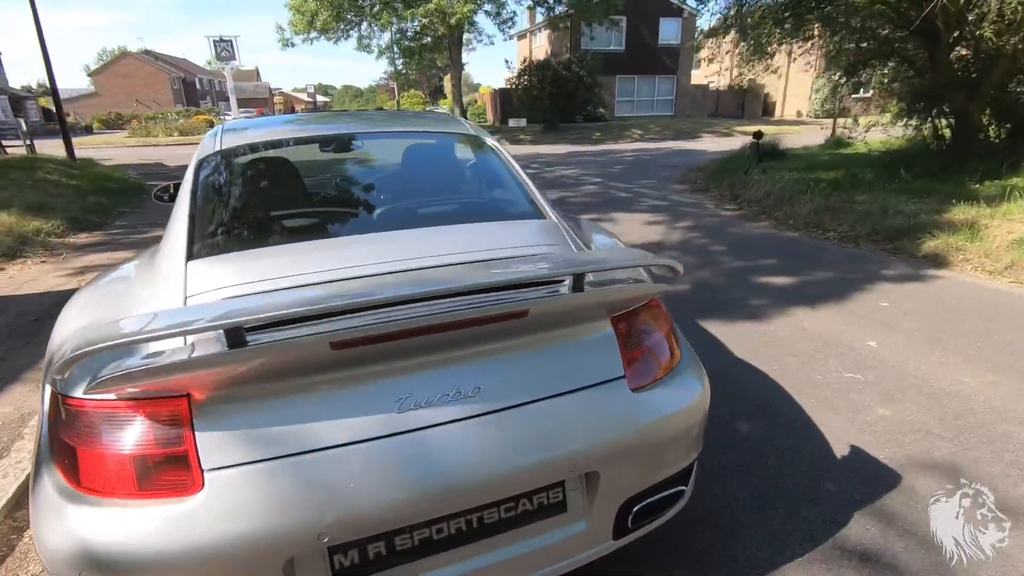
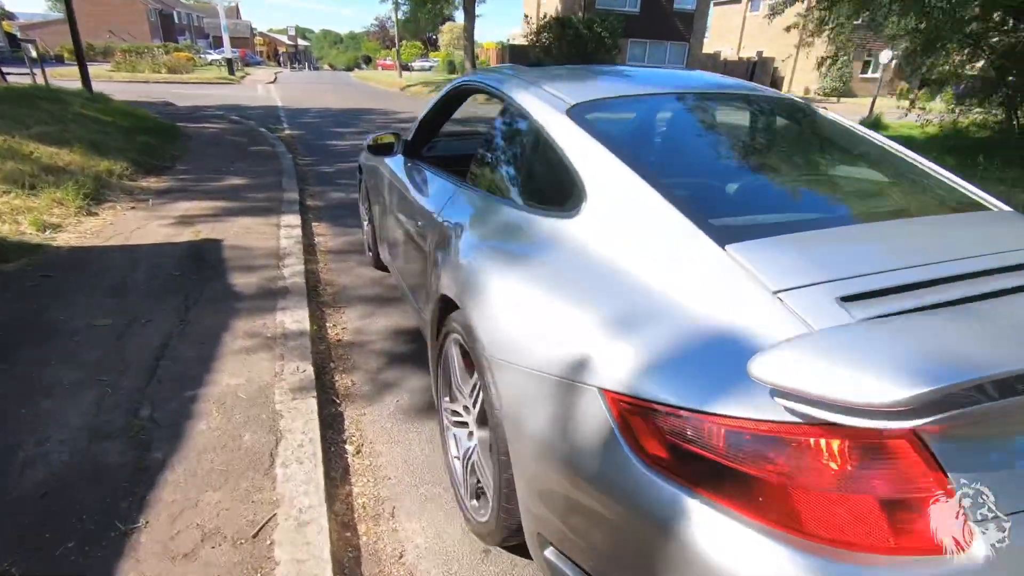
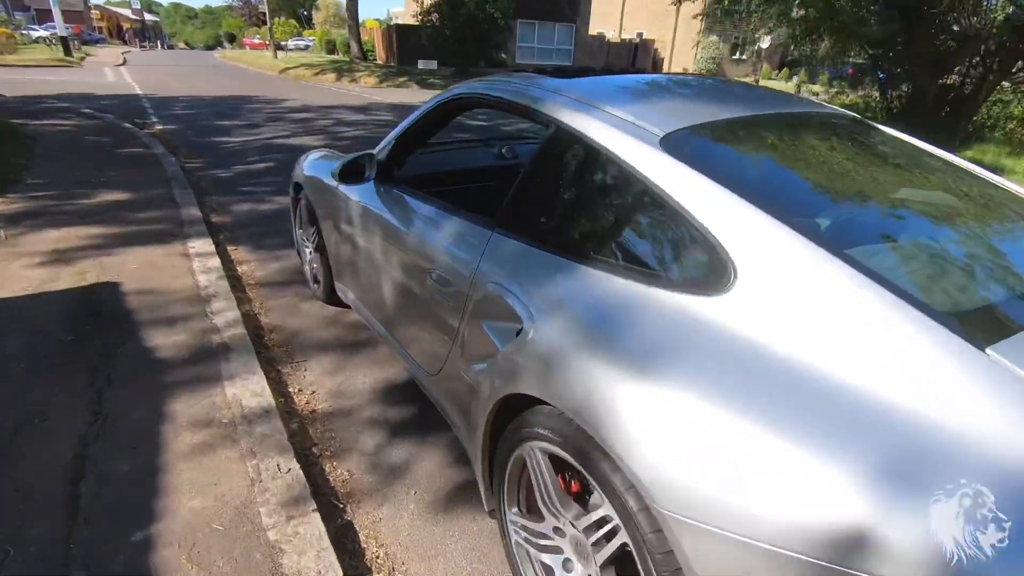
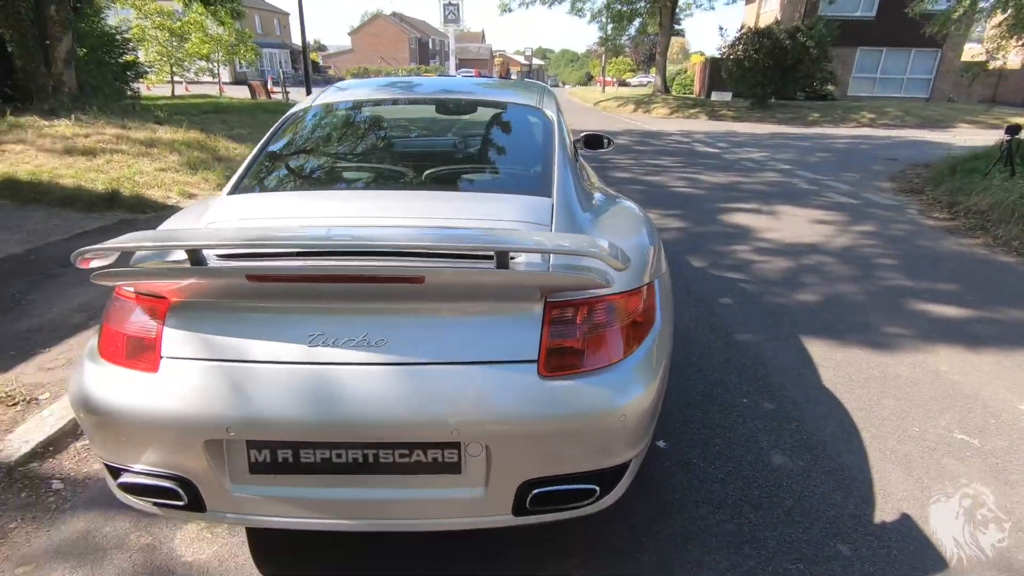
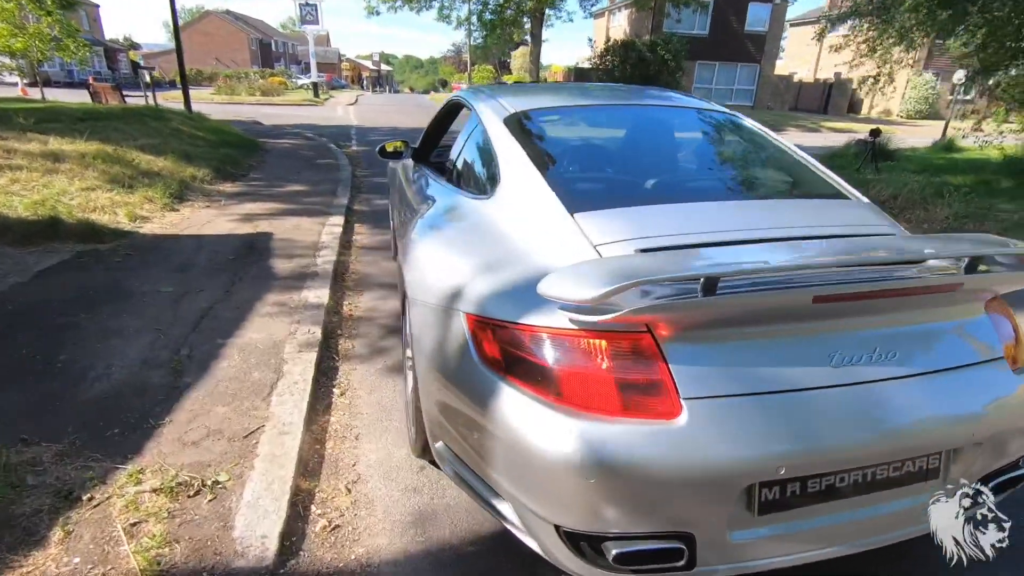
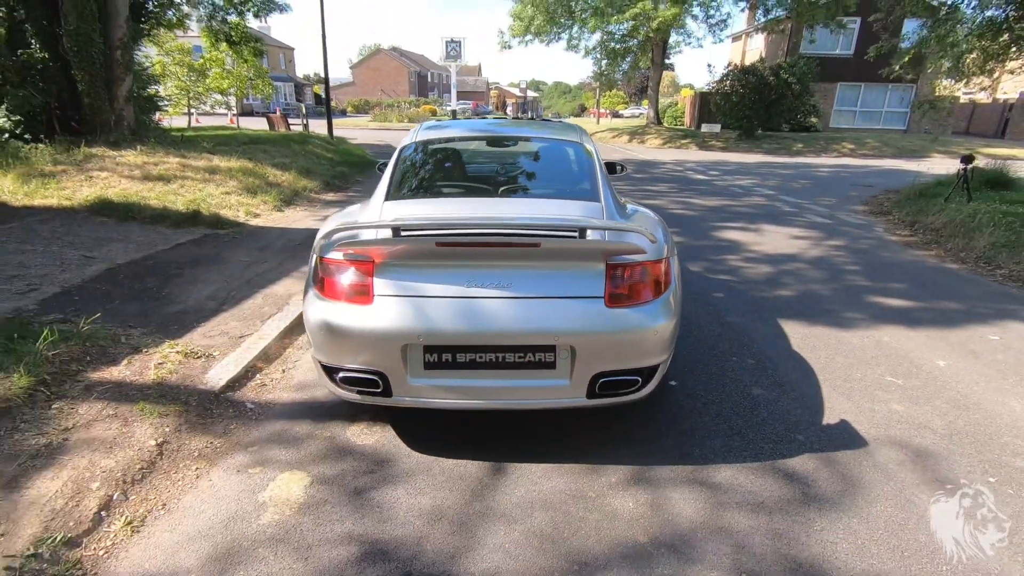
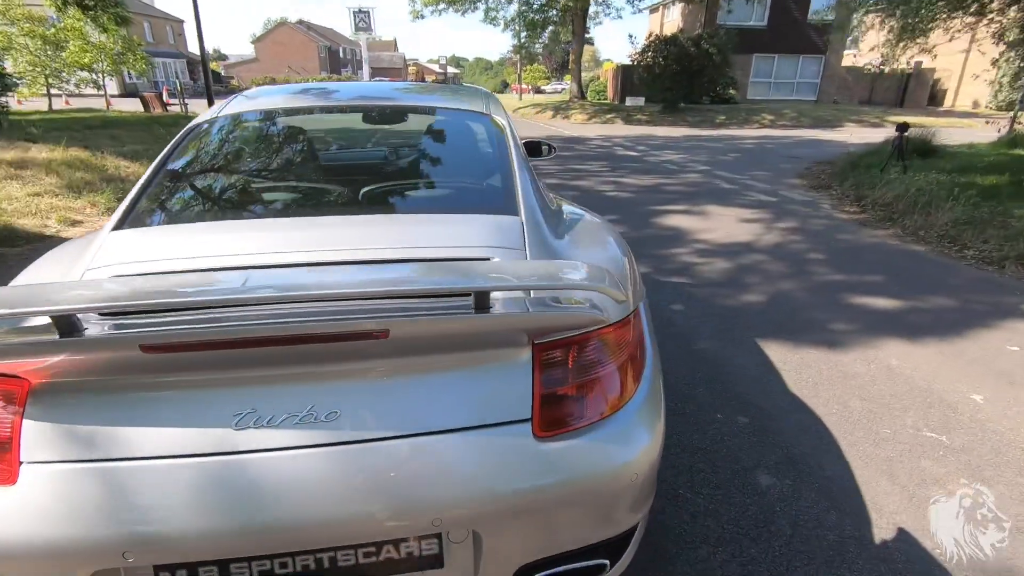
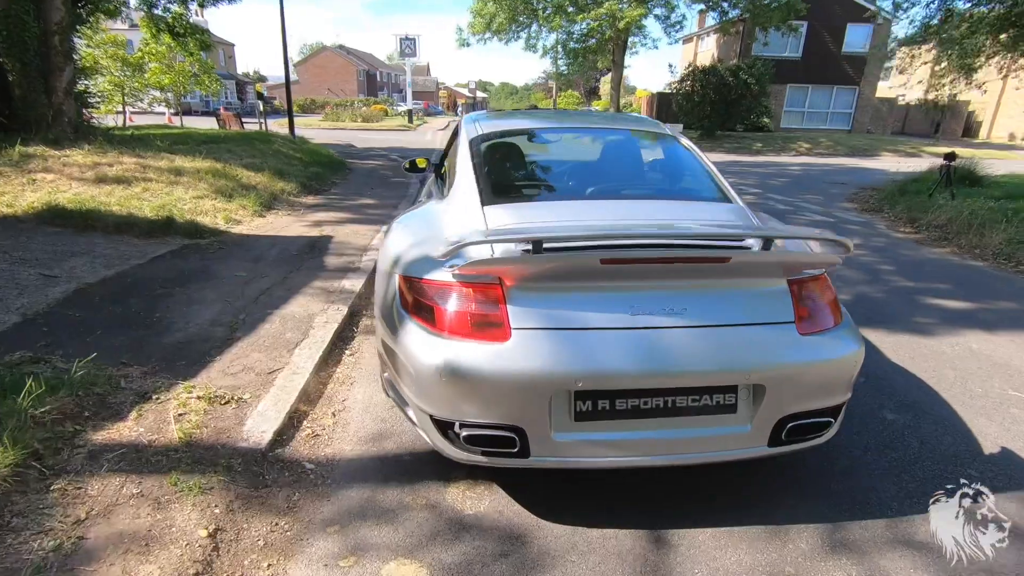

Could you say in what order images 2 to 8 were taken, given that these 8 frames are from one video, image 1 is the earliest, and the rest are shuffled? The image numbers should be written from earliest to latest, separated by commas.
7, 4, 6, 8, 5, 2, 3
